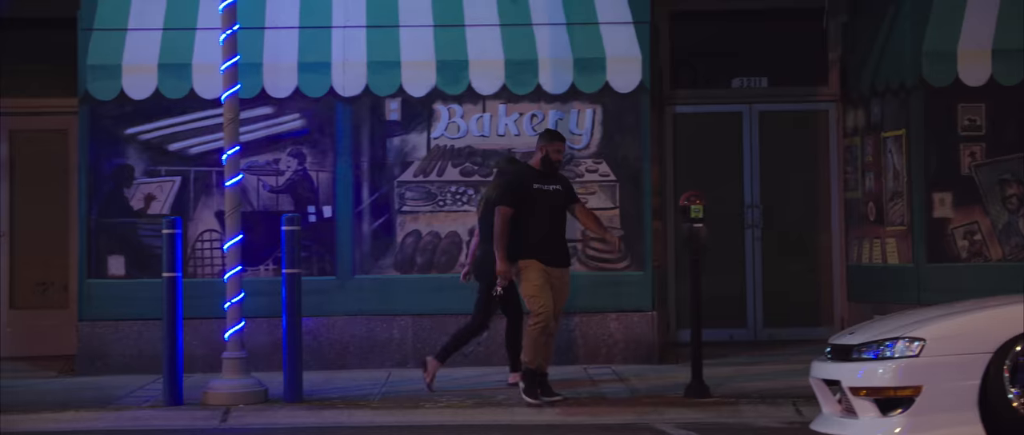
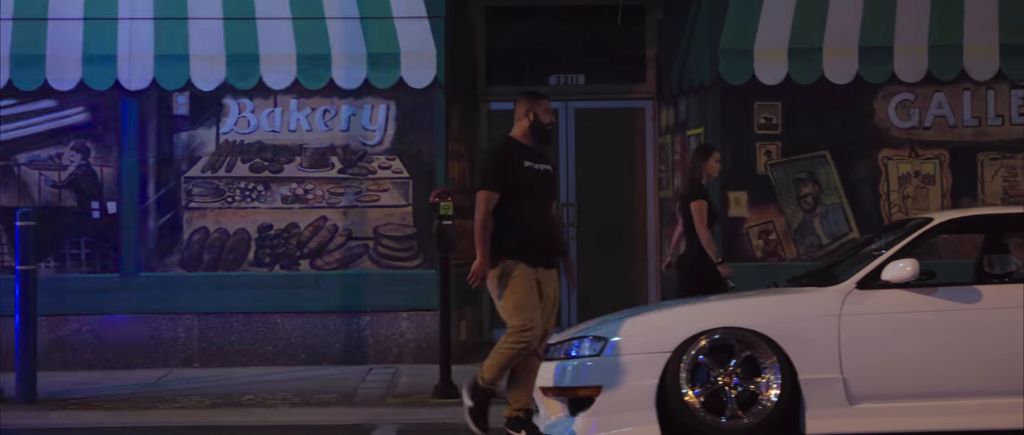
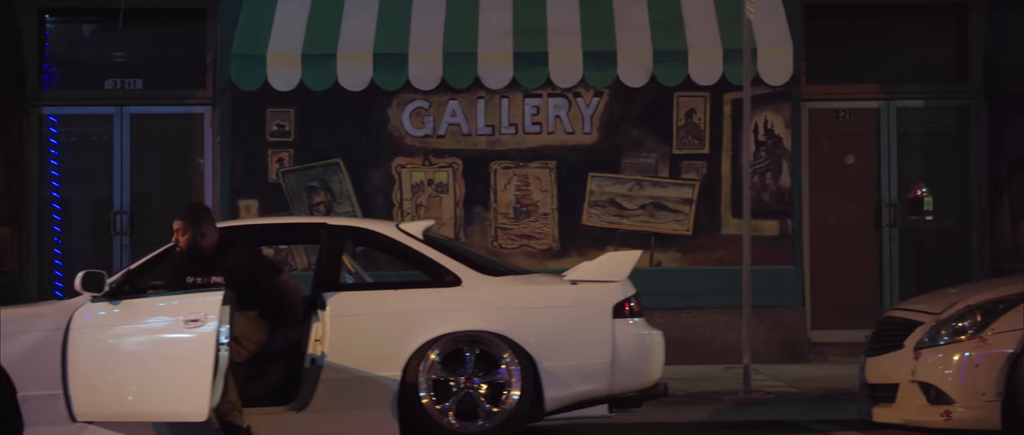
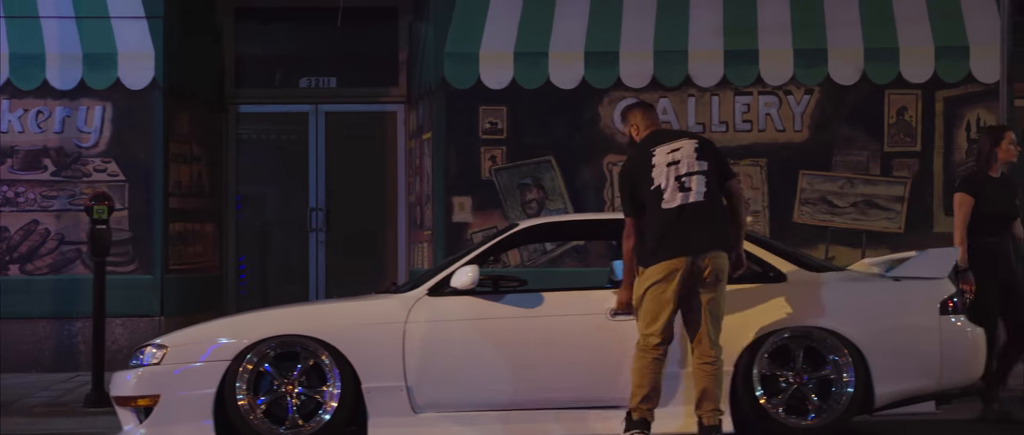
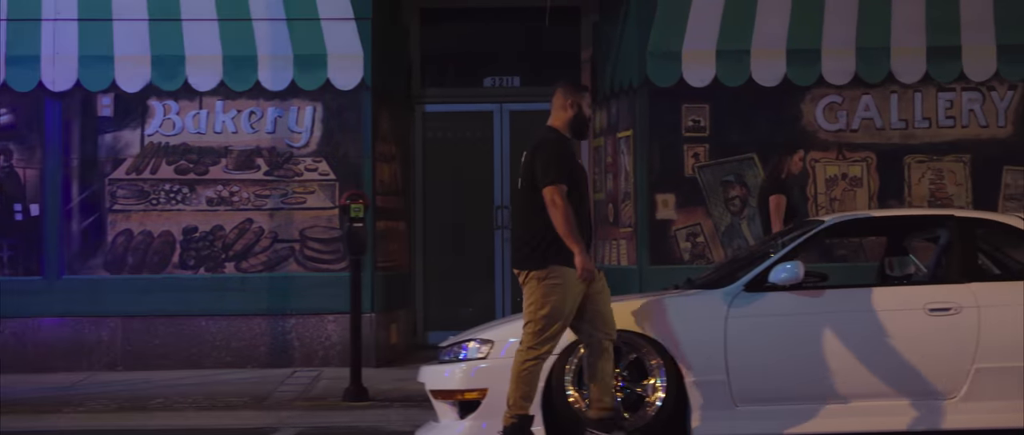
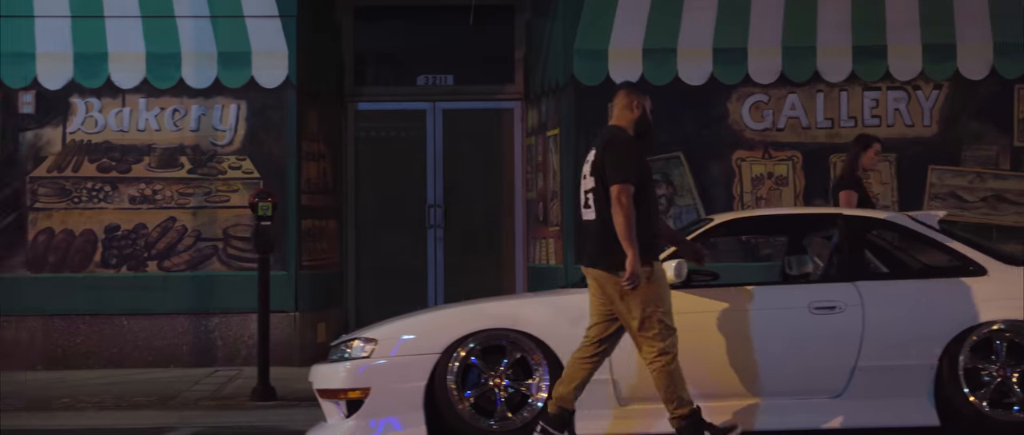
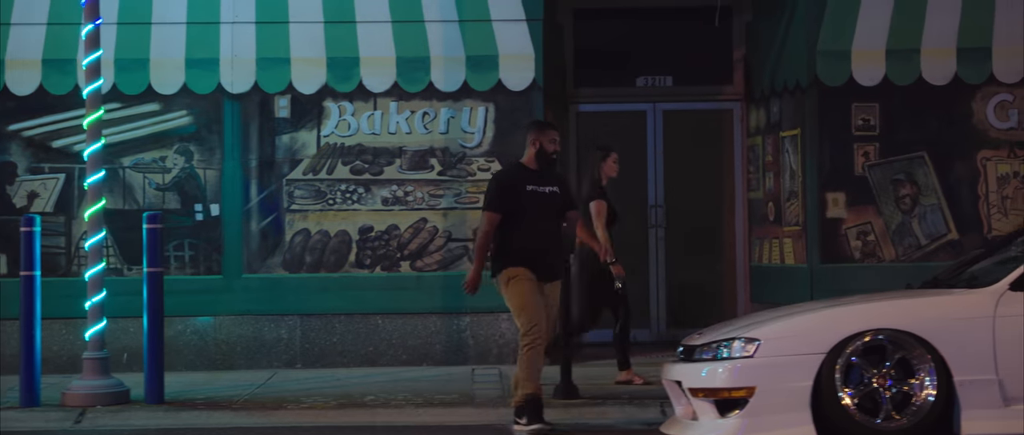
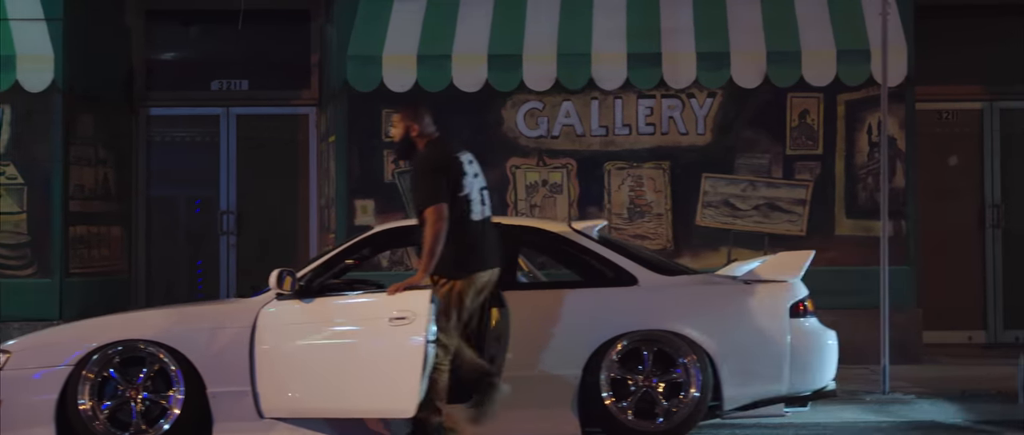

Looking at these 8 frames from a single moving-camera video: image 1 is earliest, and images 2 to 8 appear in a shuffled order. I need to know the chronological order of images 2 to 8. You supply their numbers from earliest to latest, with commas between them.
7, 2, 5, 6, 4, 8, 3
